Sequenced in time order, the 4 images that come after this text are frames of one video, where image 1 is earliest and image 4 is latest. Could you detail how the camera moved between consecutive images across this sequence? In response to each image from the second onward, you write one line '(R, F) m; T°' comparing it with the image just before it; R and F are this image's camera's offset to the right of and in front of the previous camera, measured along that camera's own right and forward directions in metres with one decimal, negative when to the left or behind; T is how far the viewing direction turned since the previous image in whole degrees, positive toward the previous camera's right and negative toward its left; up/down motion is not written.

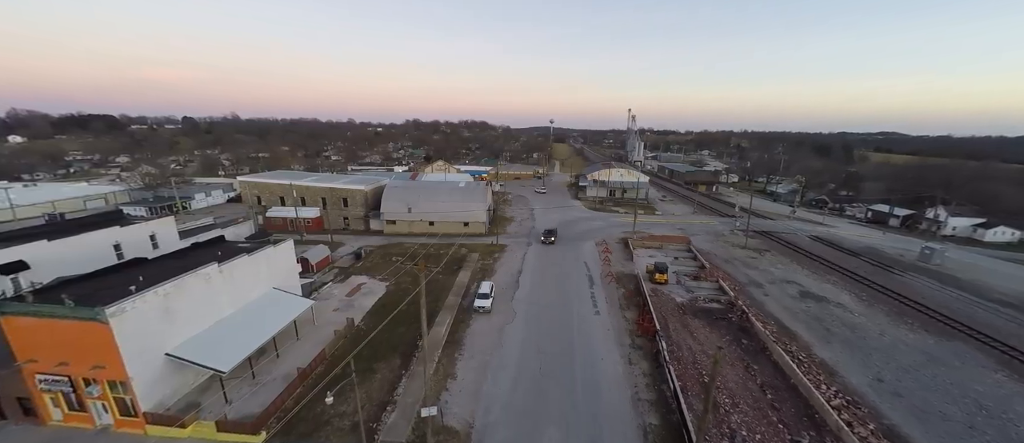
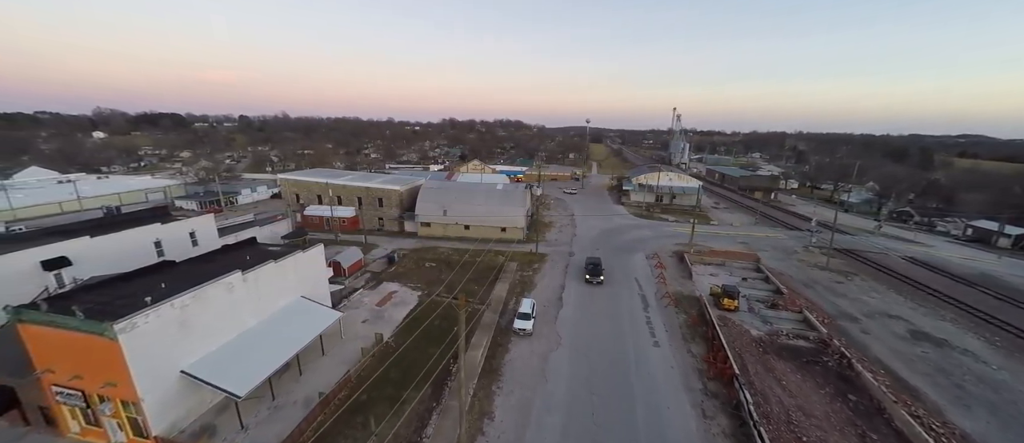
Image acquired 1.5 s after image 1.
(-0.7, +2.1) m; -5°
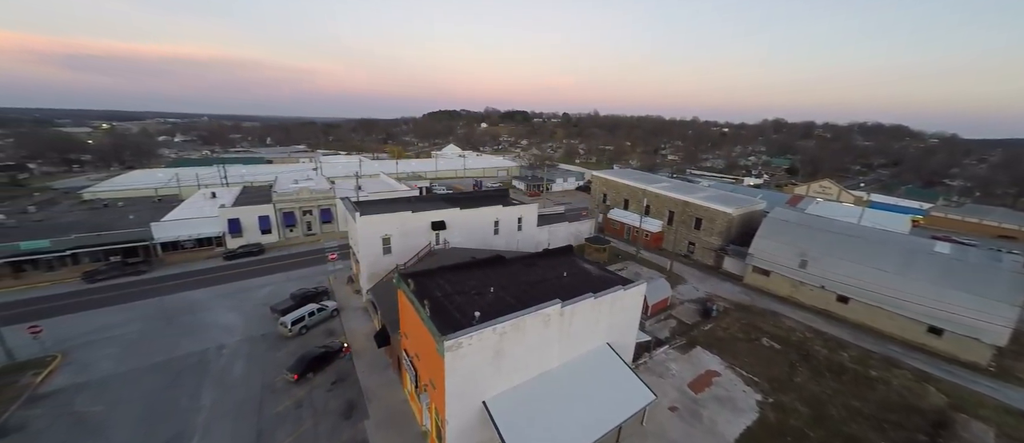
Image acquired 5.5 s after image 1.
(-4.9, +4.3) m; -42°
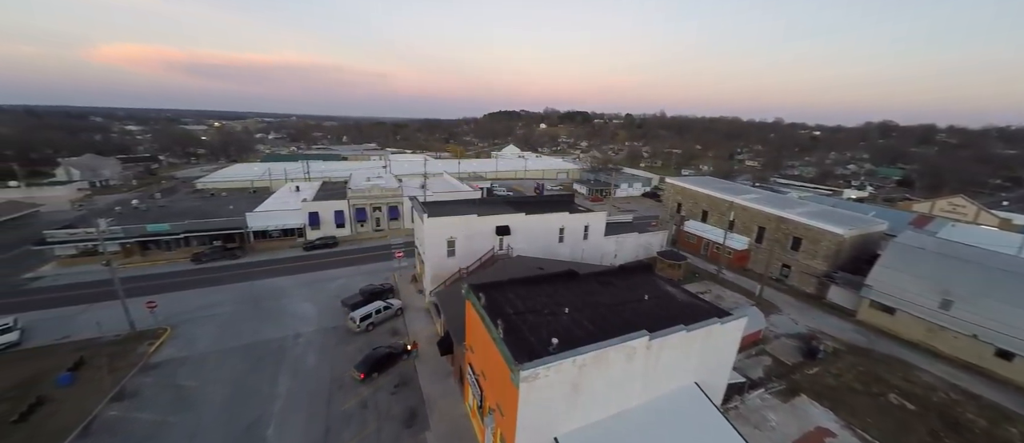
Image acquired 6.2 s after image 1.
(-0.9, +0.9) m; -9°
